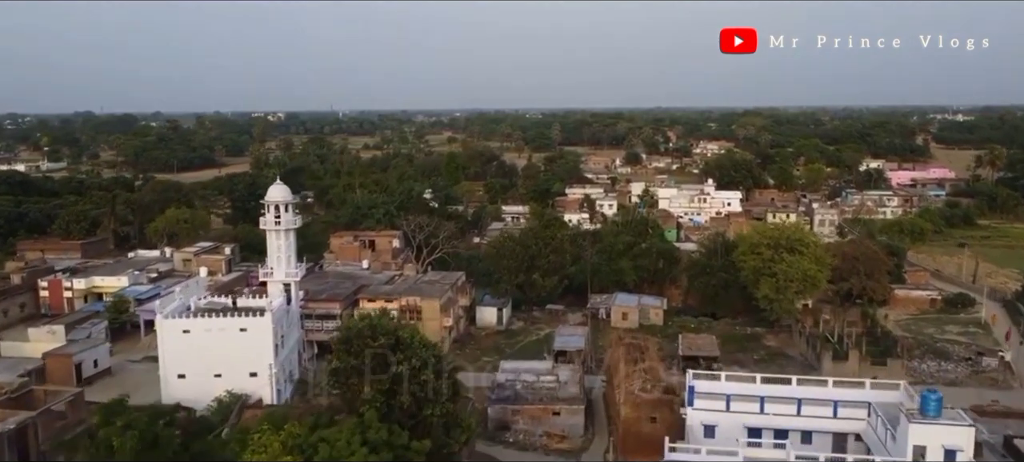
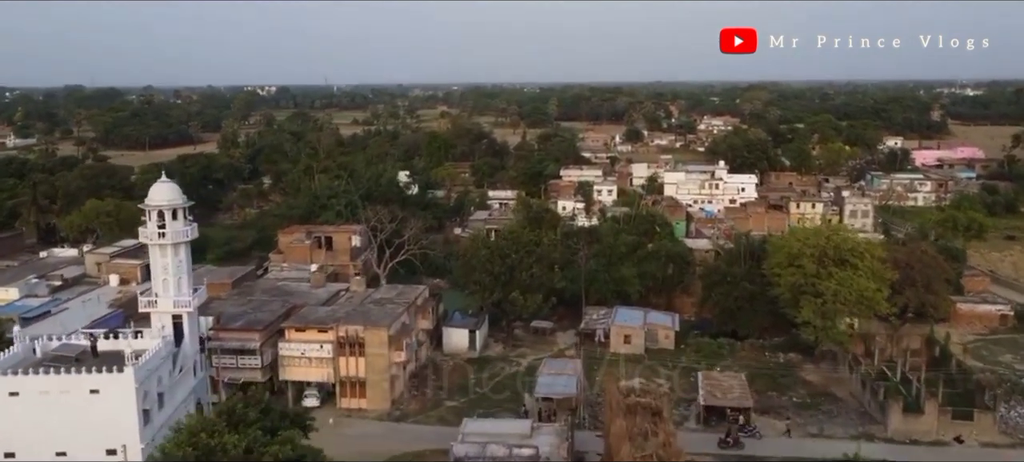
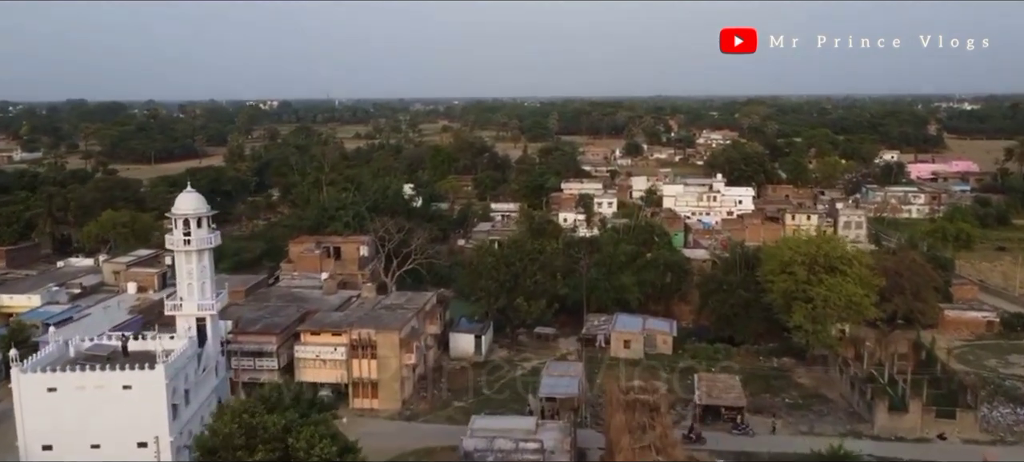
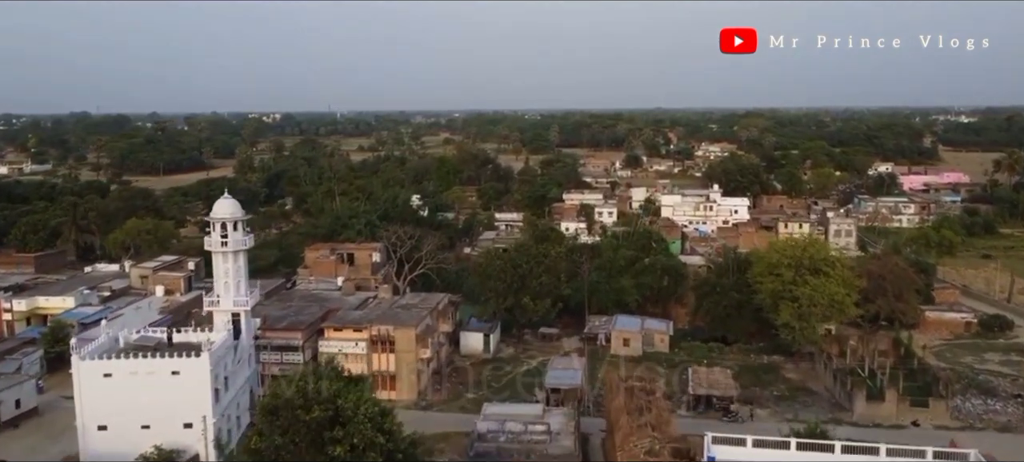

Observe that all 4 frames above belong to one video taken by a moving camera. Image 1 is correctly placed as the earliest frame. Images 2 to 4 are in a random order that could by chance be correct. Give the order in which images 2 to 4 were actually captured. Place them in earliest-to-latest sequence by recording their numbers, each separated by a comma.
4, 3, 2
